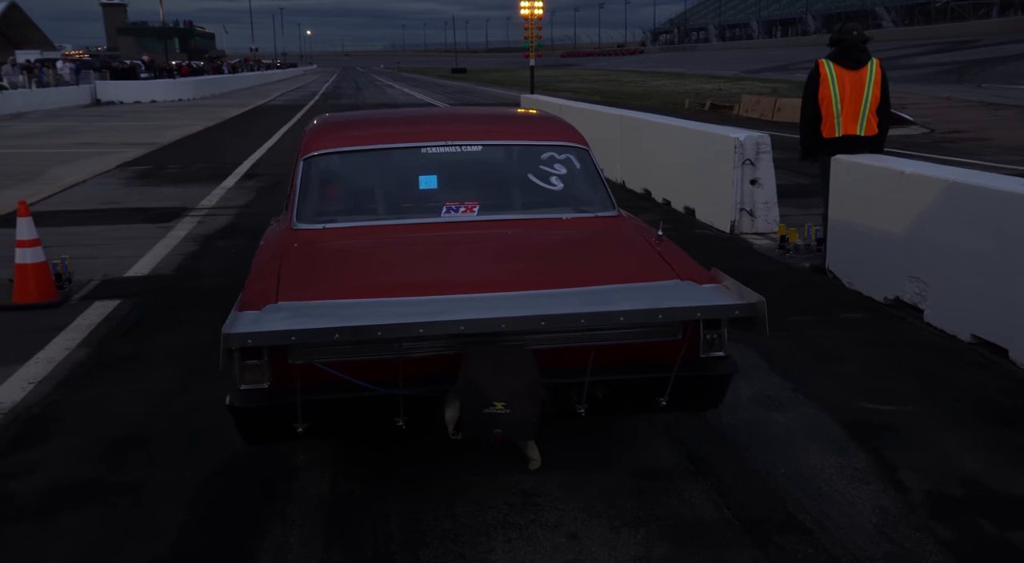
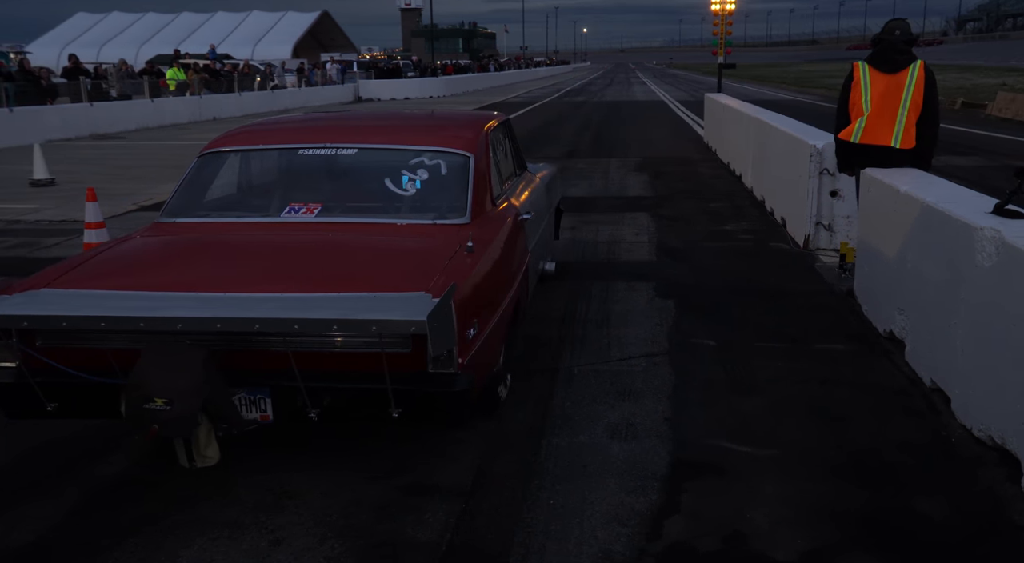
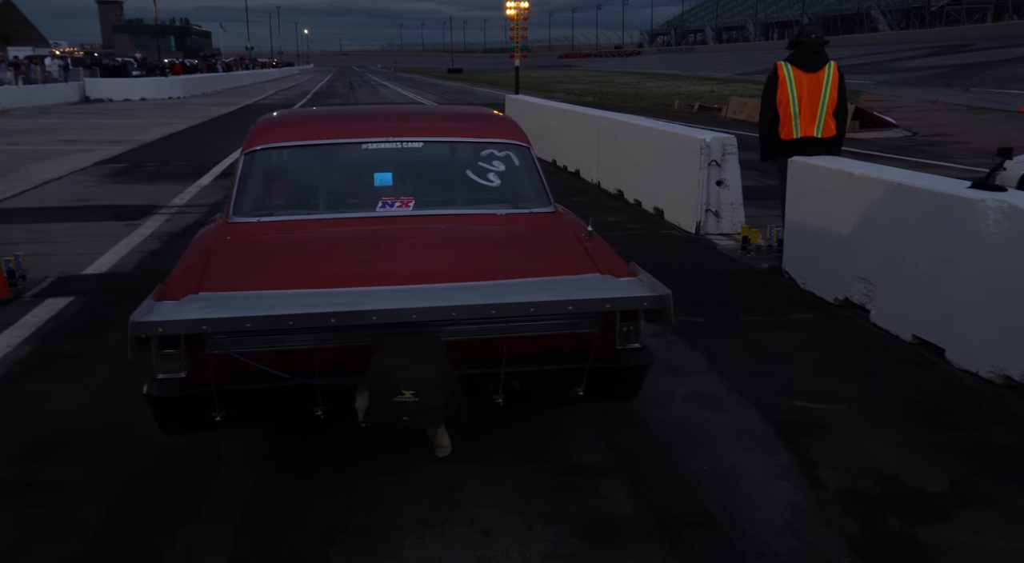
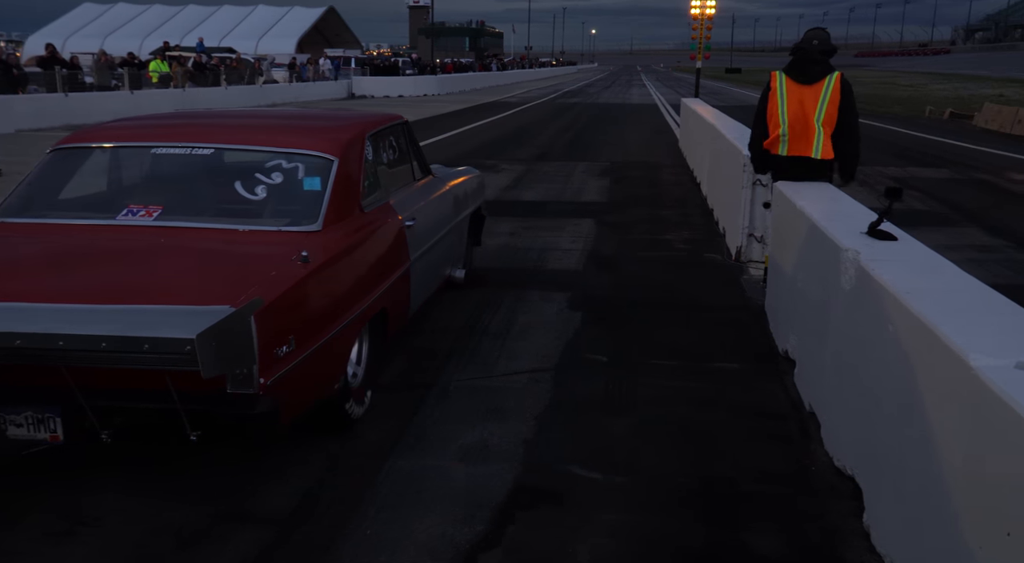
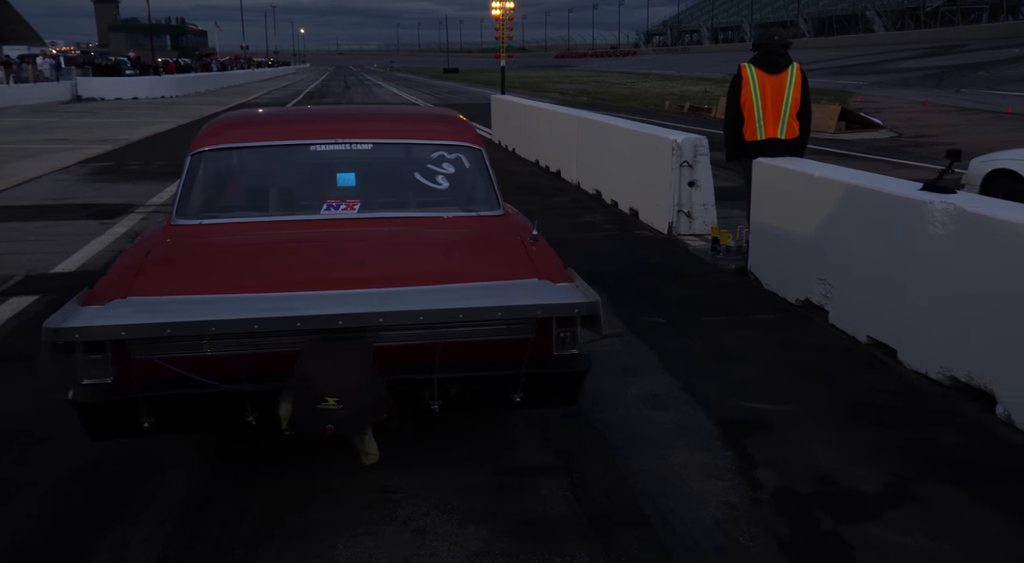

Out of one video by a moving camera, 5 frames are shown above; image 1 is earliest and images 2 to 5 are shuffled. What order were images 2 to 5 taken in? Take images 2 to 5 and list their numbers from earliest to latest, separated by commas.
3, 5, 2, 4
